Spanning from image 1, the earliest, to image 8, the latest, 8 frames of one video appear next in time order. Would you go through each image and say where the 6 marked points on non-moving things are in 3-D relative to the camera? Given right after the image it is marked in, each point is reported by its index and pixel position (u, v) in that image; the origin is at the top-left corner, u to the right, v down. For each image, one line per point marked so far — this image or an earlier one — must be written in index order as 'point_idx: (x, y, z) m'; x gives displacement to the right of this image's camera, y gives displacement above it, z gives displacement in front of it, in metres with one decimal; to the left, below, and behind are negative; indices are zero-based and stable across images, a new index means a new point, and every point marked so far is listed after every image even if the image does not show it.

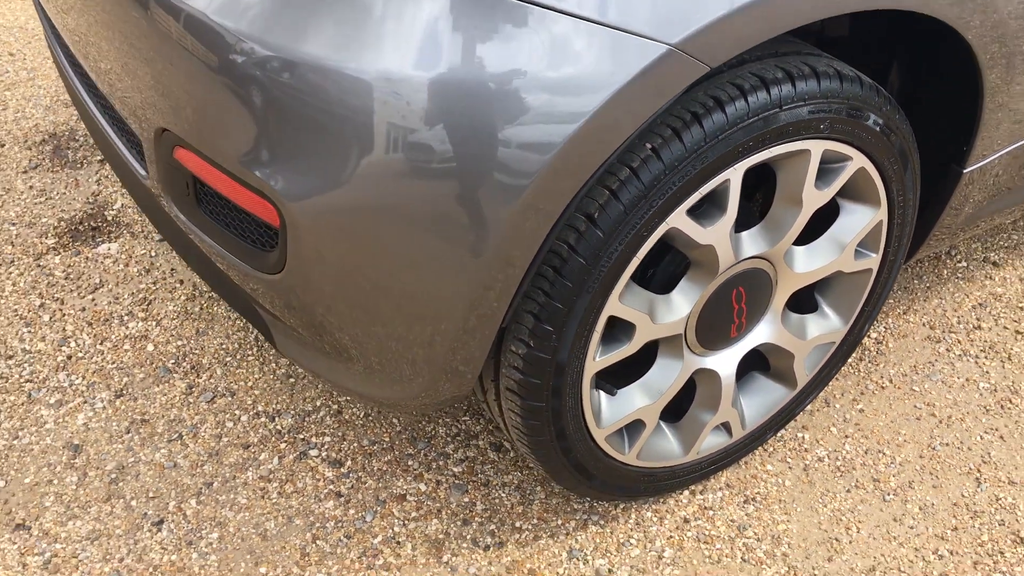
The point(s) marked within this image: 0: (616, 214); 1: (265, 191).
0: (+0.1, +0.1, +1.0) m
1: (-0.2, +0.1, +1.0) m
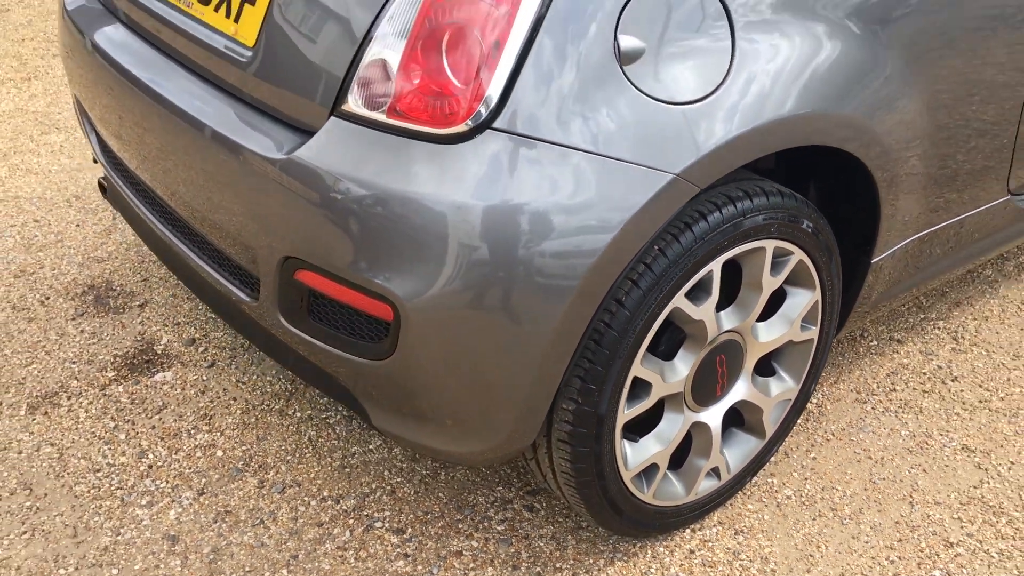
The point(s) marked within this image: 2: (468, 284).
0: (+0.2, 0.0, +1.4) m
1: (-0.2, 0.0, +1.3) m
2: (-0.1, 0.0, +1.3) m
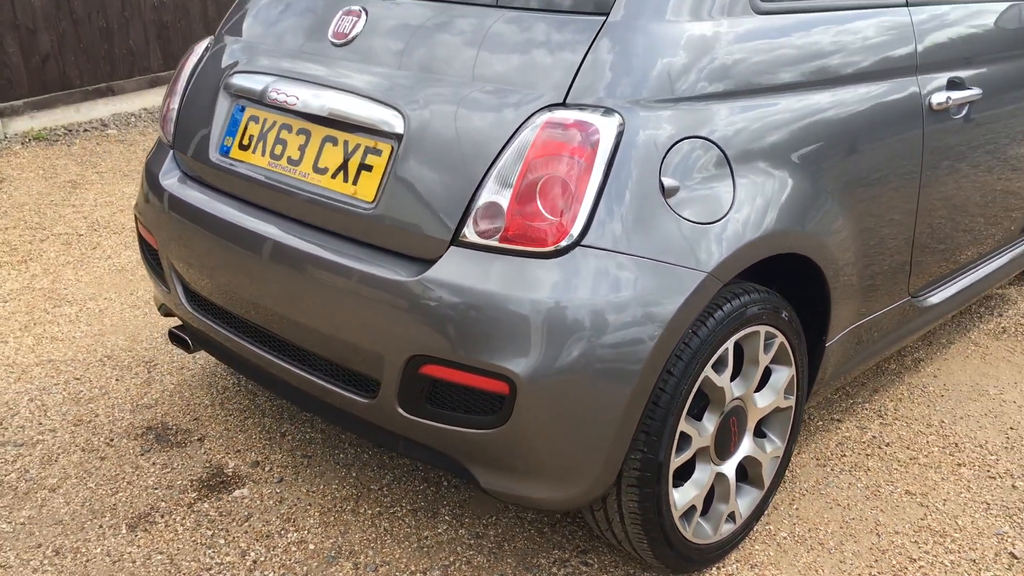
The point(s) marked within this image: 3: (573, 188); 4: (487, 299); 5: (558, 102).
0: (+0.3, -0.1, +1.9) m
1: (0.0, -0.1, +1.8) m
2: (+0.1, -0.1, +1.7) m
3: (+0.1, +0.2, +1.8) m
4: (-0.1, 0.0, +1.8) m
5: (+0.1, +0.3, +1.8) m
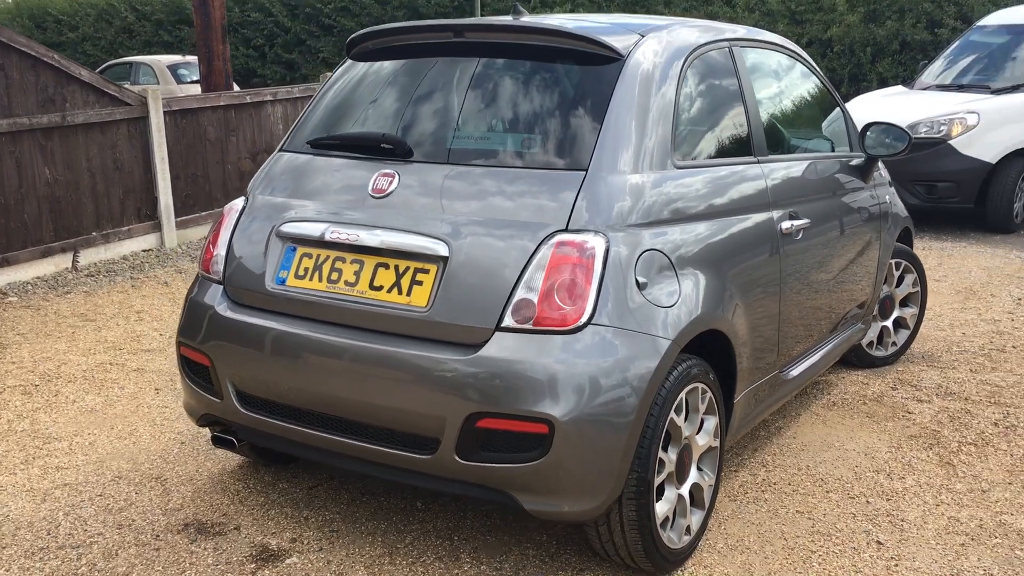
0: (+0.4, -0.3, +2.6) m
1: (+0.1, -0.3, +2.5) m
2: (+0.2, -0.3, +2.5) m
3: (+0.2, 0.0, +2.6) m
4: (0.0, -0.2, +2.5) m
5: (+0.1, +0.2, +2.6) m
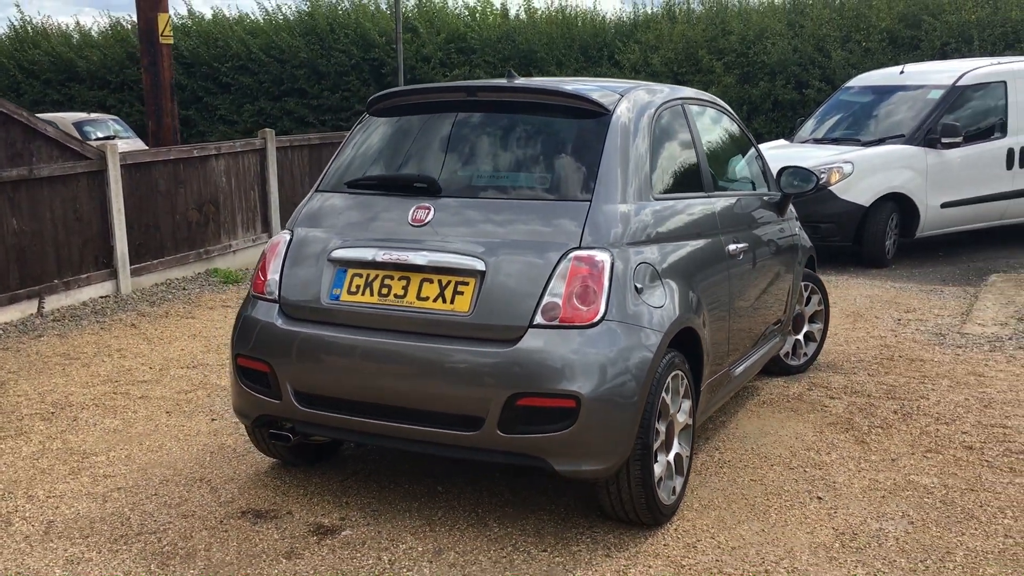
0: (+0.5, -0.3, +3.3) m
1: (+0.2, -0.3, +3.1) m
2: (+0.3, -0.3, +3.1) m
3: (+0.3, 0.0, +3.2) m
4: (+0.1, -0.2, +3.1) m
5: (+0.2, +0.1, +3.3) m
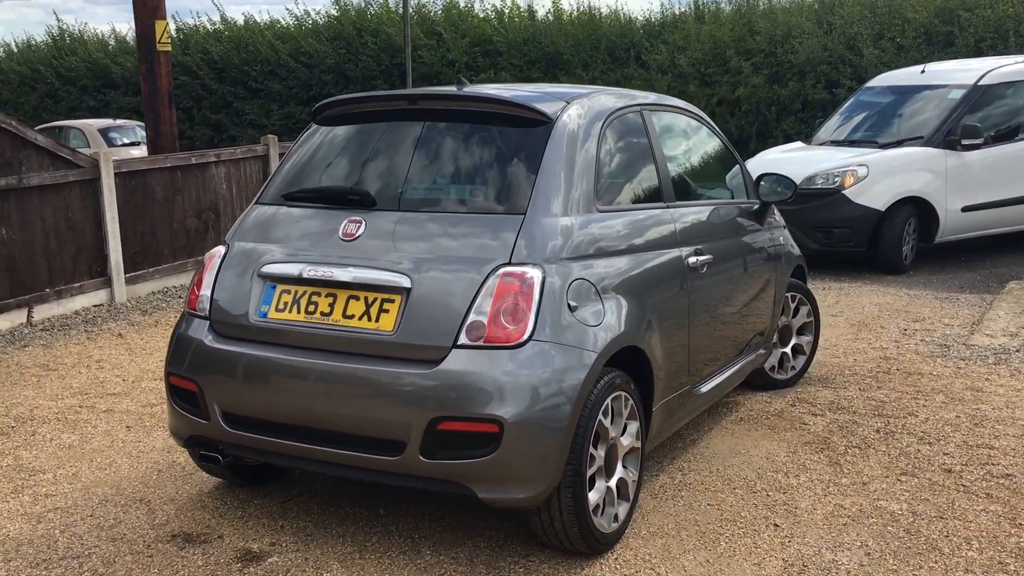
0: (+0.2, -0.4, +3.1) m
1: (-0.1, -0.4, +3.0) m
2: (0.0, -0.3, +3.0) m
3: (0.0, -0.1, +3.1) m
4: (-0.2, -0.3, +3.0) m
5: (0.0, +0.1, +3.1) m
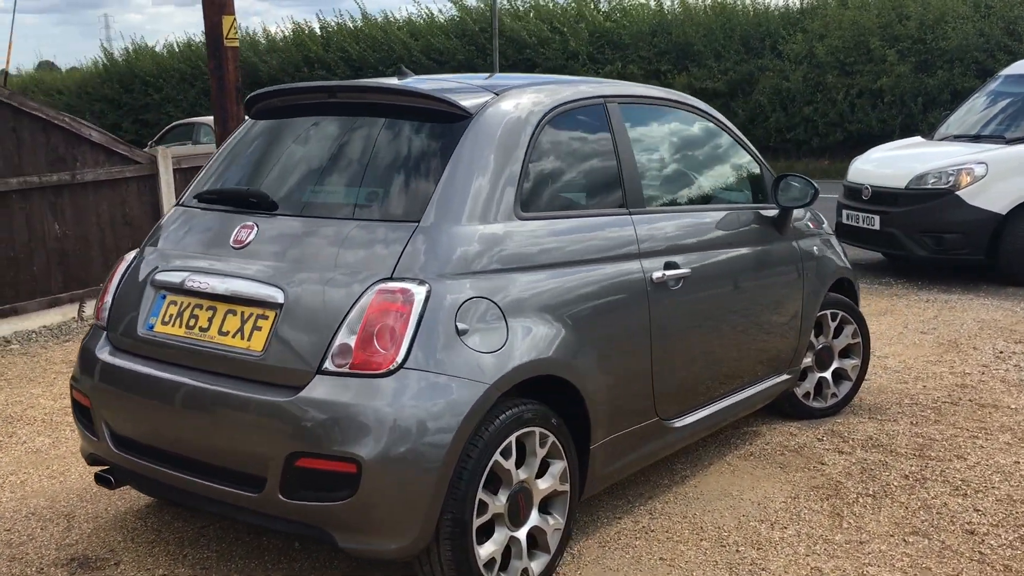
0: (-0.1, -0.4, +2.7) m
1: (-0.4, -0.4, +2.6) m
2: (-0.3, -0.4, +2.6) m
3: (-0.3, -0.1, +2.7) m
4: (-0.5, -0.3, +2.6) m
5: (-0.3, 0.0, +2.7) m
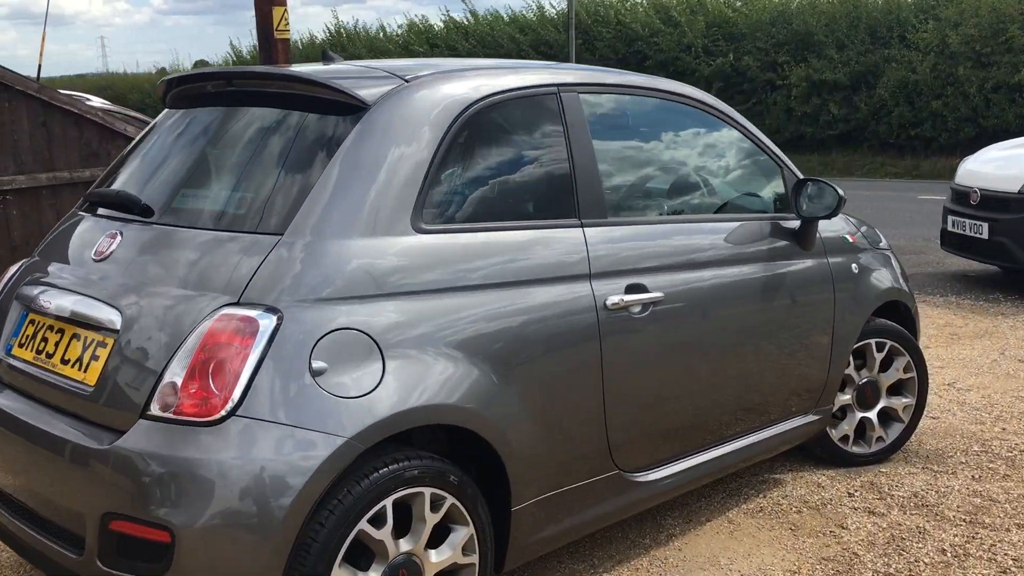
0: (-0.4, -0.5, +2.2) m
1: (-0.7, -0.5, +2.1) m
2: (-0.6, -0.5, +2.1) m
3: (-0.6, -0.2, +2.2) m
4: (-0.8, -0.4, +2.2) m
5: (-0.6, 0.0, +2.3) m
